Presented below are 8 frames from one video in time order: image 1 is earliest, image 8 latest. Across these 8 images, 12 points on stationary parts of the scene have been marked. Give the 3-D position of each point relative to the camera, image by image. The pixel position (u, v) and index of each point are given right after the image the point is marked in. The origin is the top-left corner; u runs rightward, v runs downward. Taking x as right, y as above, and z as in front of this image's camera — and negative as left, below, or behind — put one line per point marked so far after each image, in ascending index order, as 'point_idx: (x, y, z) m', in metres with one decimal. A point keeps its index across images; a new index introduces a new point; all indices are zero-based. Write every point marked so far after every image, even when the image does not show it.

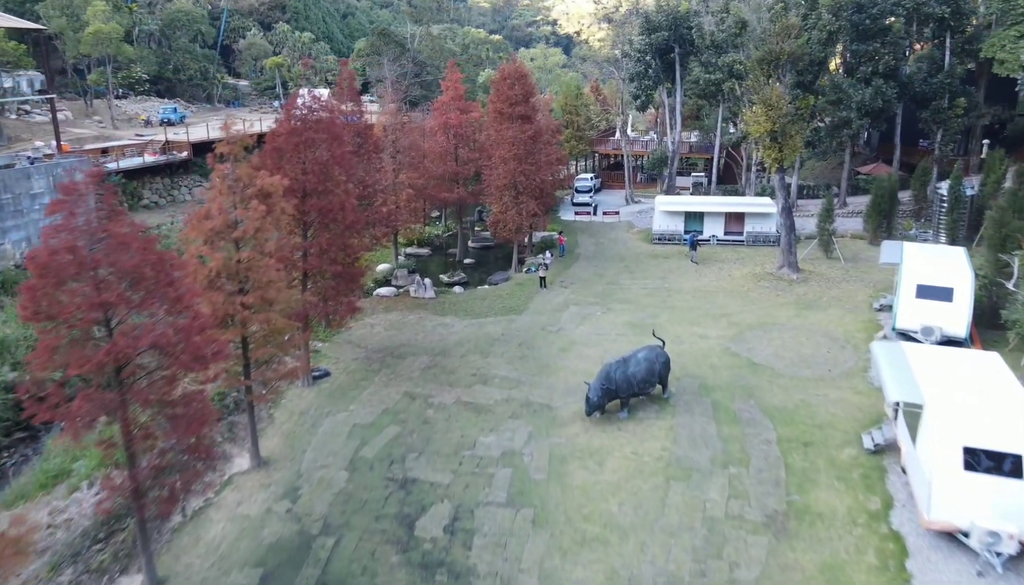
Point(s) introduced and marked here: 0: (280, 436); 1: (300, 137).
0: (-4.9, -3.1, +16.1) m
1: (-4.7, +3.4, +16.9) m
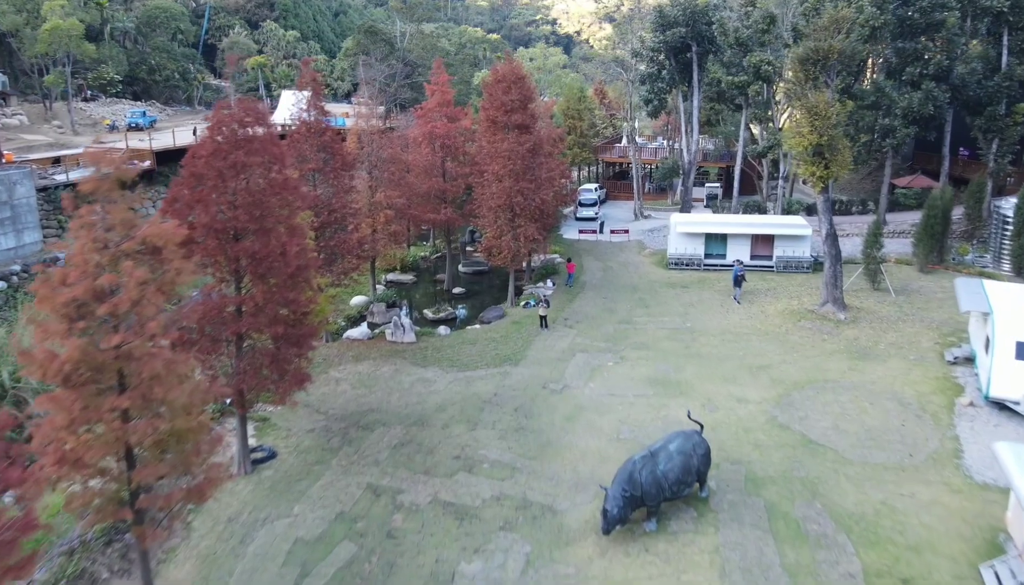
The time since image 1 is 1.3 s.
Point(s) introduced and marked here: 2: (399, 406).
0: (-5.1, -4.3, +12.1) m
1: (-4.8, +2.2, +12.9) m
2: (-2.6, -2.7, +17.8) m
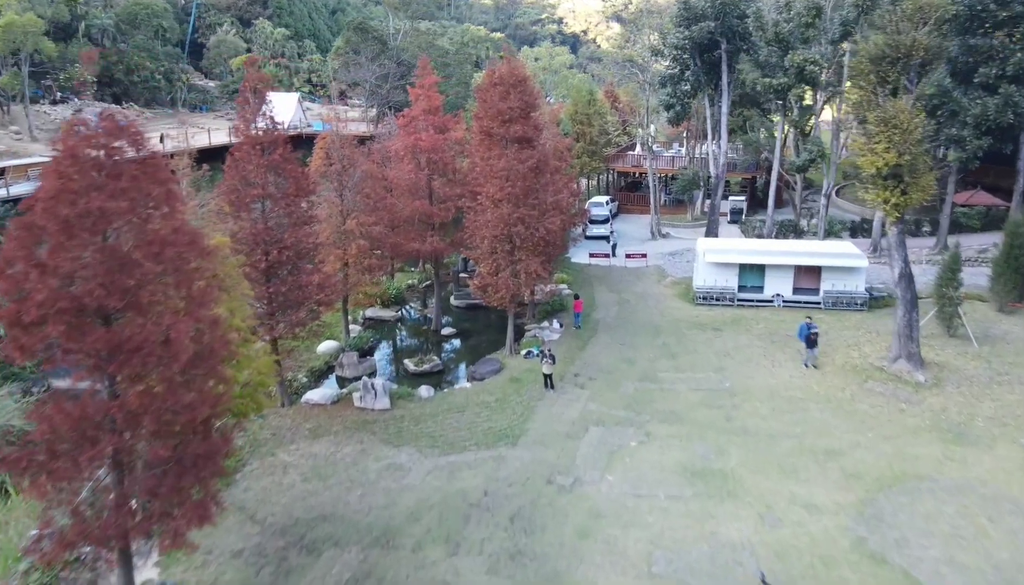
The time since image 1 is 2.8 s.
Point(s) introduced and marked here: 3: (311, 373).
0: (-5.2, -5.5, +7.9) m
1: (-4.9, +1.0, +8.7) m
2: (-2.7, -3.9, +13.6) m
3: (-5.3, -2.1, +19.8) m
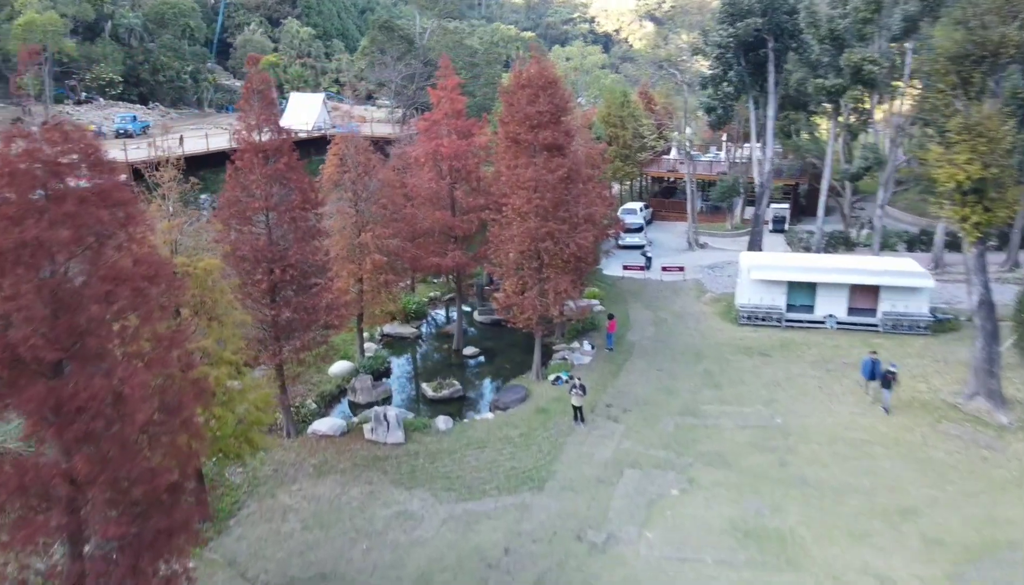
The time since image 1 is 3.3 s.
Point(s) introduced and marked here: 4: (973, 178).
0: (-5.0, -5.9, +6.3) m
1: (-4.7, +0.5, +7.1) m
2: (-2.4, -4.4, +12.0) m
3: (-4.6, -2.5, +18.3) m
4: (+8.8, +2.2, +14.5) m
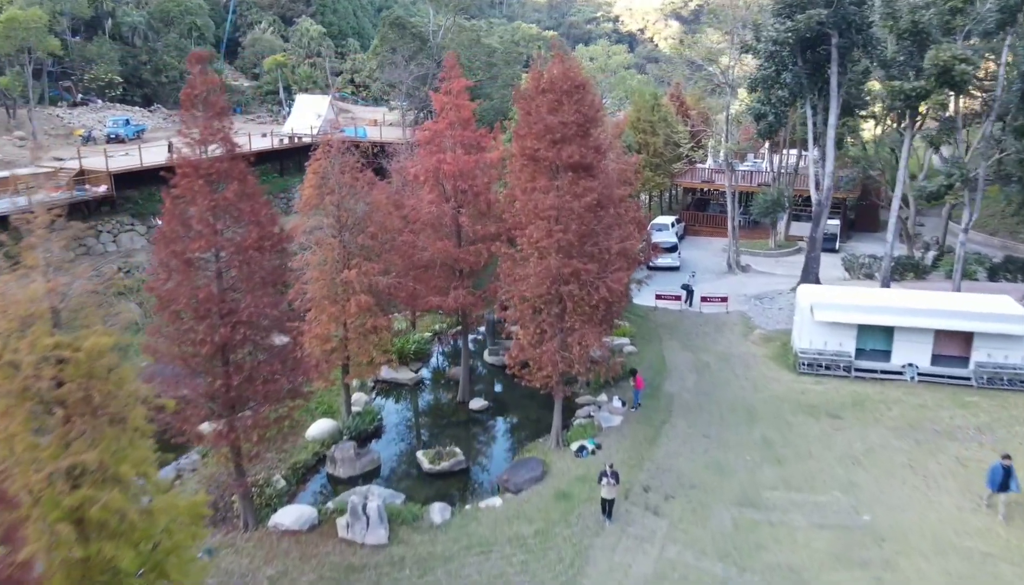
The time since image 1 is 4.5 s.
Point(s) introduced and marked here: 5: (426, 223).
0: (-5.1, -6.9, +3.0) m
1: (-4.7, -0.4, +3.8) m
2: (-2.3, -5.4, +8.6) m
3: (-4.3, -3.5, +15.0) m
4: (+9.0, +1.1, +10.8) m
5: (-1.9, +1.5, +17.0) m
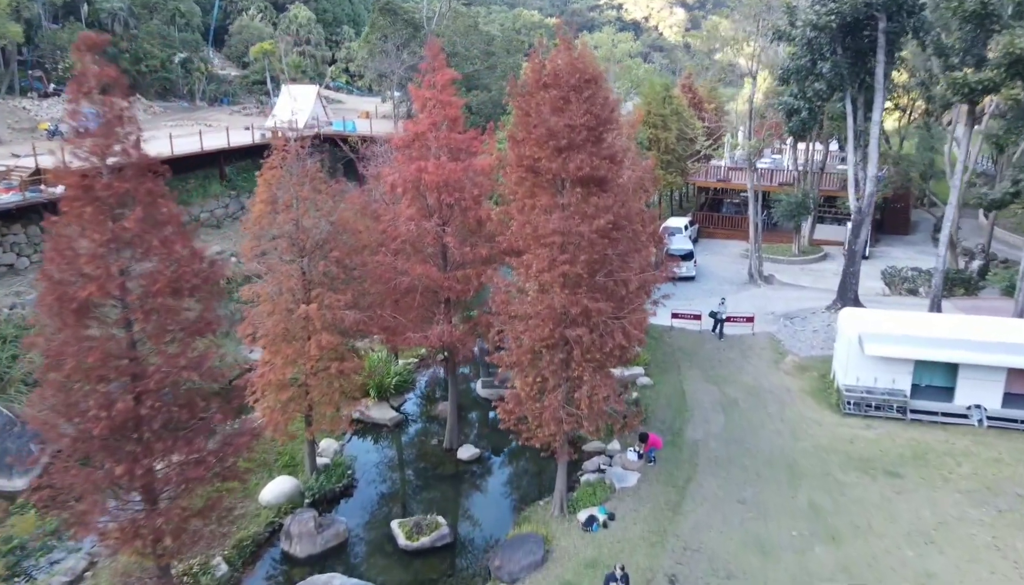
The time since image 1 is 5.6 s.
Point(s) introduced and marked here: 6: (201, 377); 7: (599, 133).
0: (-5.2, -7.7, +0.4) m
1: (-4.8, -1.2, +1.1) m
2: (-2.4, -6.1, +5.9) m
3: (-4.4, -4.2, +12.3) m
4: (+8.9, +0.4, +8.0) m
5: (-2.0, +0.9, +14.2) m
6: (-3.9, -1.1, +9.6) m
7: (+1.3, +2.4, +11.5) m
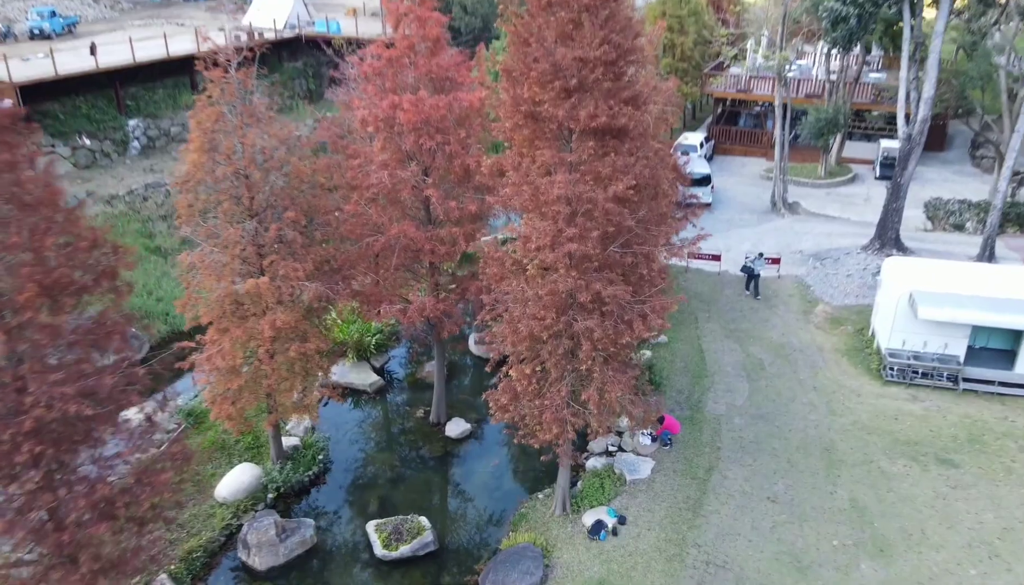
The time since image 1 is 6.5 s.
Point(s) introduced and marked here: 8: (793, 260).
0: (-5.3, -8.9, -0.8) m
1: (-4.9, -2.3, -1.0) m
2: (-2.5, -6.5, +4.4) m
3: (-4.5, -3.8, +10.5) m
4: (+8.8, +0.2, +5.7) m
5: (-2.1, +1.5, +11.7) m
6: (-4.0, -1.0, +7.4) m
7: (+1.2, +2.6, +8.9) m
8: (+7.3, +0.9, +19.7) m
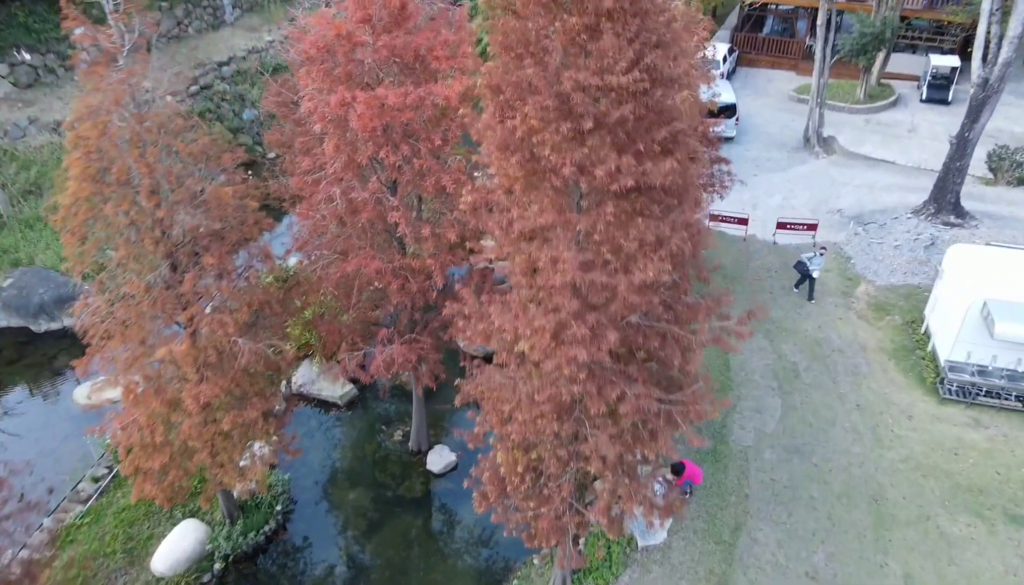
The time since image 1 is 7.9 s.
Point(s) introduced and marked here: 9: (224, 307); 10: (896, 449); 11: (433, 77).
0: (-5.5, -11.2, -1.5) m
1: (-5.0, -4.8, -2.7) m
2: (-2.6, -8.1, +3.3) m
3: (-4.6, -4.4, +8.8) m
4: (+8.7, -1.3, +3.4) m
5: (-2.2, +1.0, +9.2) m
6: (-4.1, -2.2, +5.3) m
7: (+1.1, +1.7, +6.2) m
8: (+7.2, +1.6, +17.1) m
9: (-3.2, -0.1, +8.5) m
10: (+5.8, -2.3, +11.6) m
11: (-0.9, +2.6, +9.0) m
